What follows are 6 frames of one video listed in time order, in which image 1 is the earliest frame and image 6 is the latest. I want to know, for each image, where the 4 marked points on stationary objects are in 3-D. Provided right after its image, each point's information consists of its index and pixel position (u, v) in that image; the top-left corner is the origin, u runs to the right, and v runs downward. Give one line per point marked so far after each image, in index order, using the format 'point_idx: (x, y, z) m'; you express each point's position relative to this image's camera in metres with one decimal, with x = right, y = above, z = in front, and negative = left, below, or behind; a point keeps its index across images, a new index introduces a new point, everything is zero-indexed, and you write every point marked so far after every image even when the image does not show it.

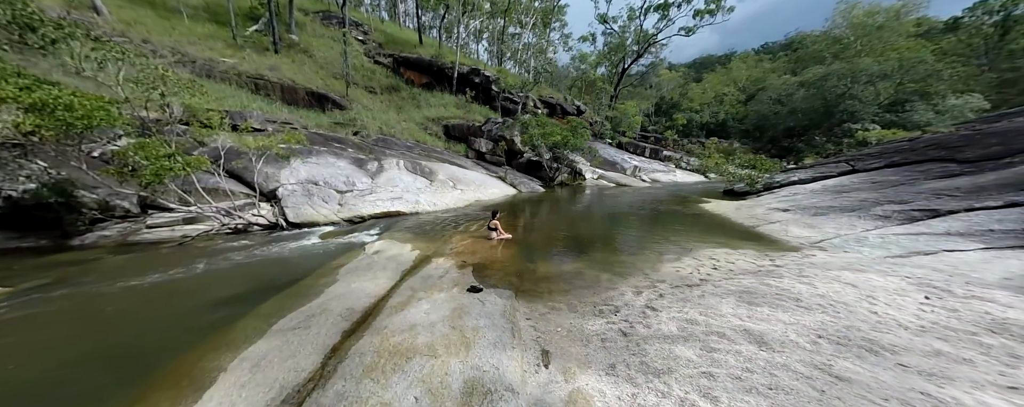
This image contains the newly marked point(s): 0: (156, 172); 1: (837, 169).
0: (-13.4, +1.1, +10.0) m
1: (+20.8, +2.1, +16.7) m
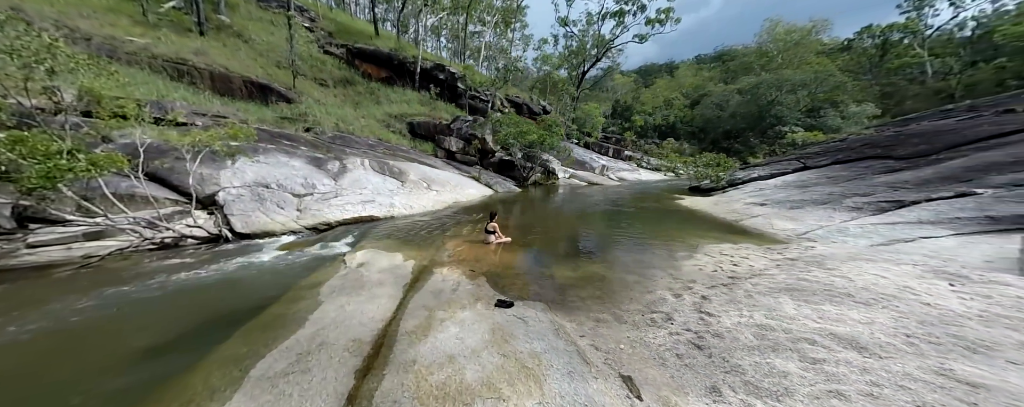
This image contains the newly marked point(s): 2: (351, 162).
0: (-13.3, +0.8, +7.6) m
1: (+19.7, +2.6, +18.7) m
2: (-11.2, +2.8, +18.4) m
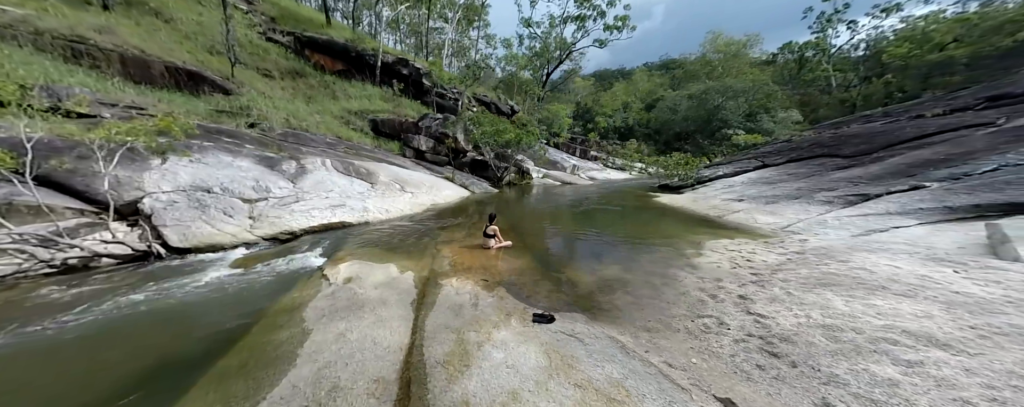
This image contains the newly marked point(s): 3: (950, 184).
0: (-12.8, +0.4, +5.3) m
1: (+18.4, +3.0, +20.5) m
2: (-12.2, +2.5, +16.3) m
3: (+13.9, +0.6, +8.4) m
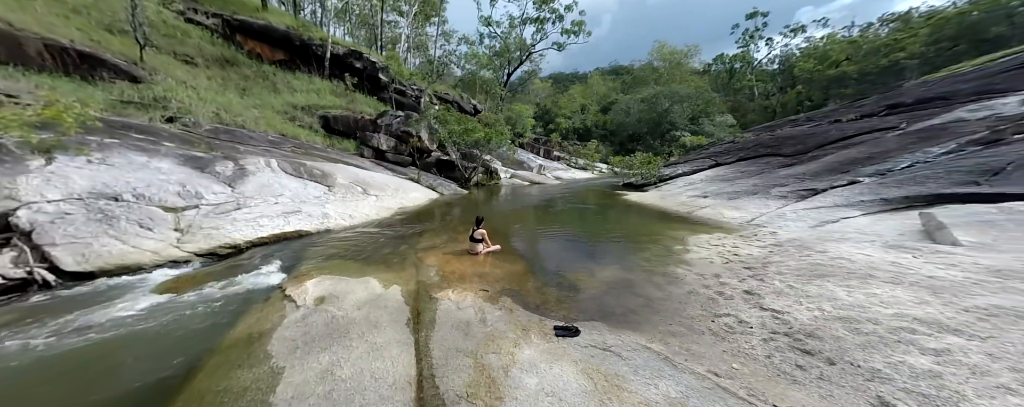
0: (-12.5, +0.1, +3.1) m
1: (+16.3, +3.4, +22.4) m
2: (-13.4, +2.1, +14.0) m
3: (+13.6, +0.9, +9.8) m
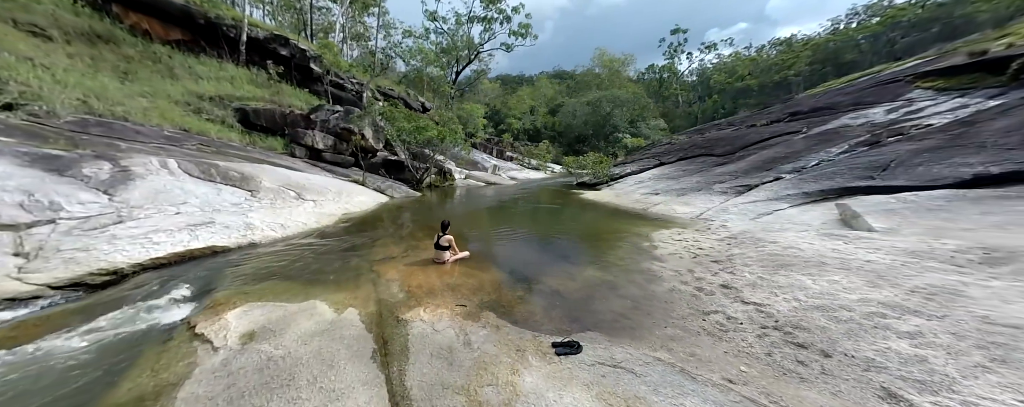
0: (-12.2, -0.4, +0.3) m
1: (+12.8, +3.7, +24.3) m
2: (-15.1, +1.7, +11.0) m
3: (+12.3, +1.2, +11.4) m
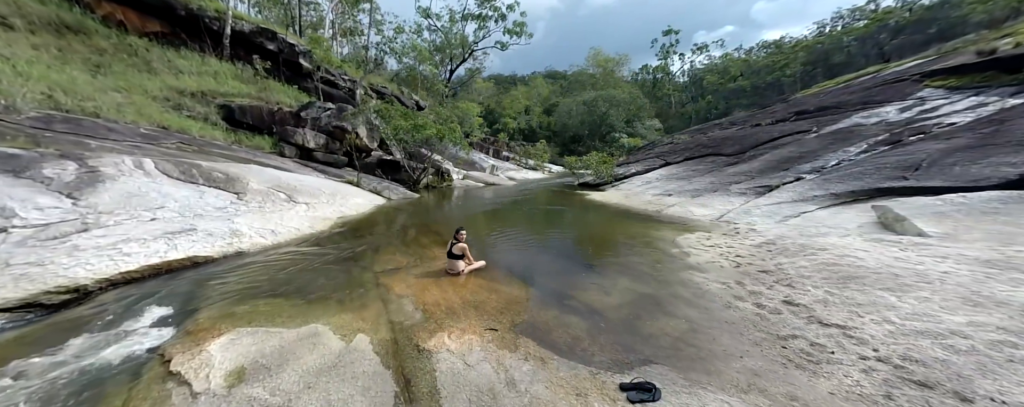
0: (-11.4, -0.6, -0.7) m
1: (+12.9, +3.7, +23.9) m
2: (-14.6, +1.5, +9.8) m
3: (+12.8, +1.2, +11.0) m
